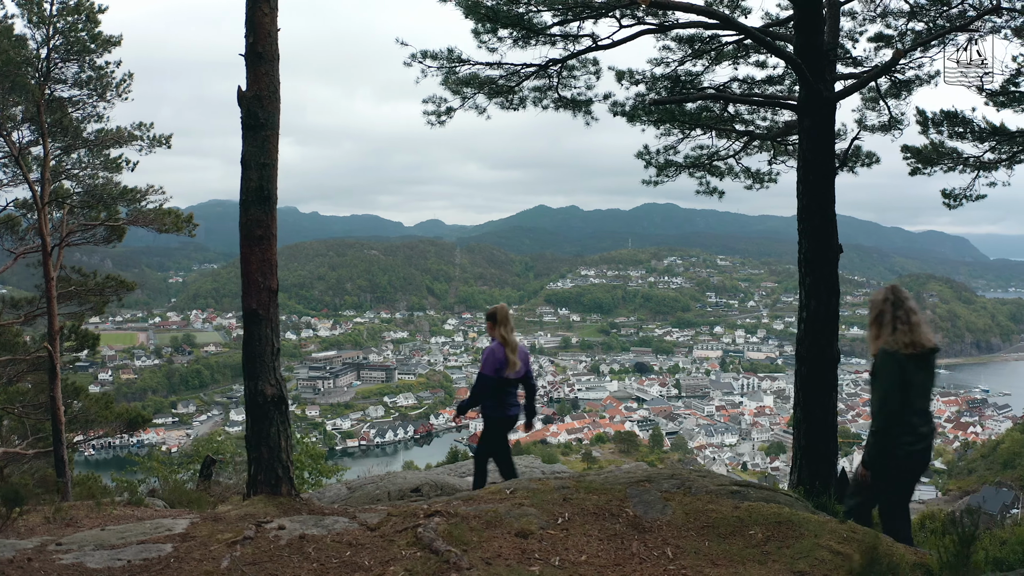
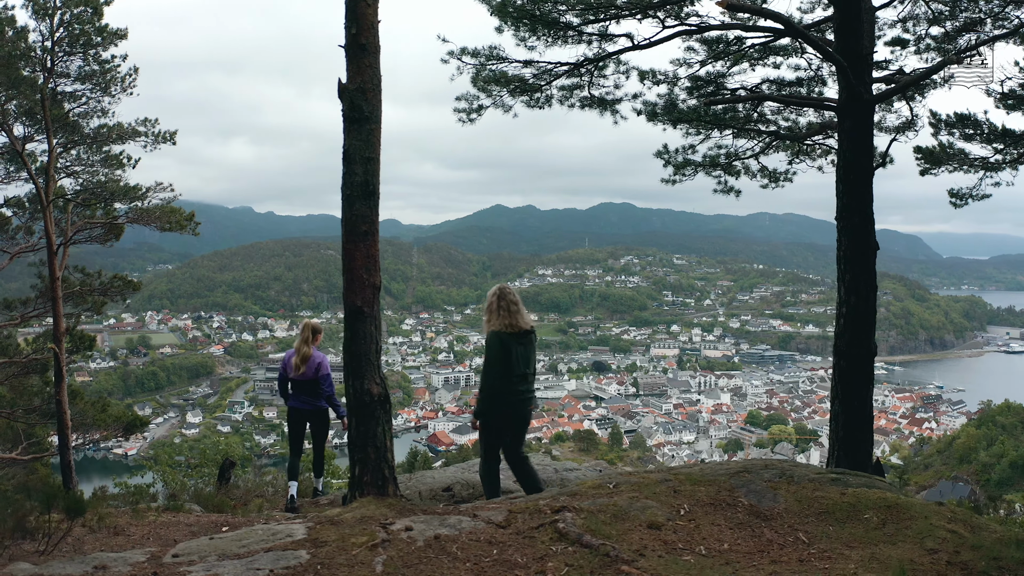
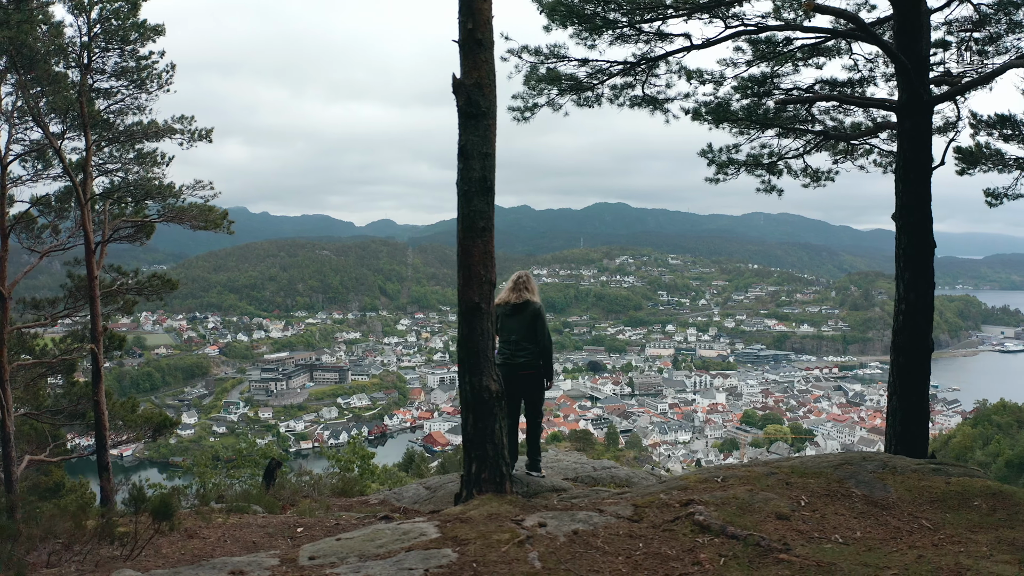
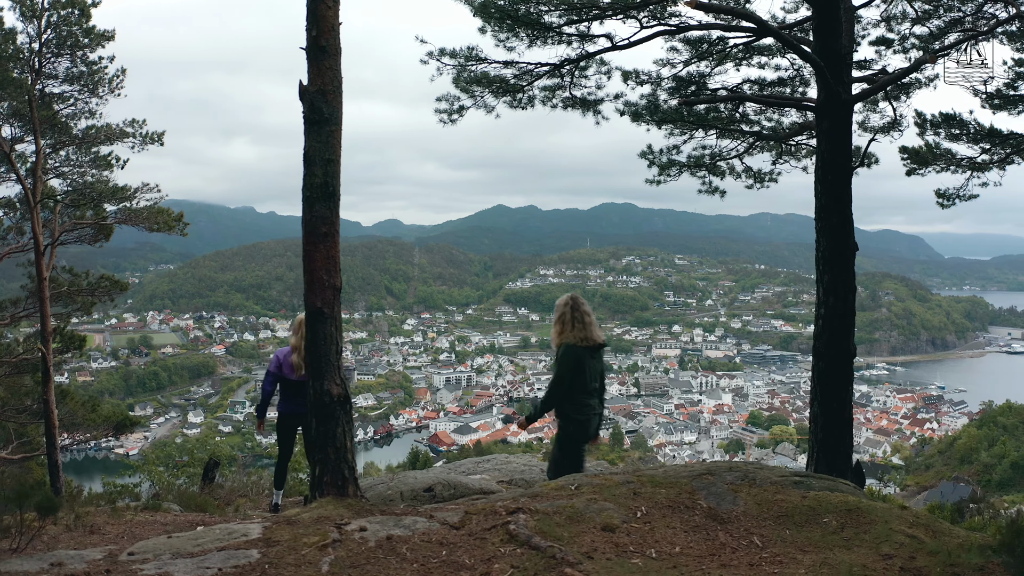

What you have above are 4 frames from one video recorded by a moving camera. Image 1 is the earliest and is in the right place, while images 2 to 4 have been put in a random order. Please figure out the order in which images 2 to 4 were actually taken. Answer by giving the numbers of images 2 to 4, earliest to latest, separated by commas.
4, 2, 3
